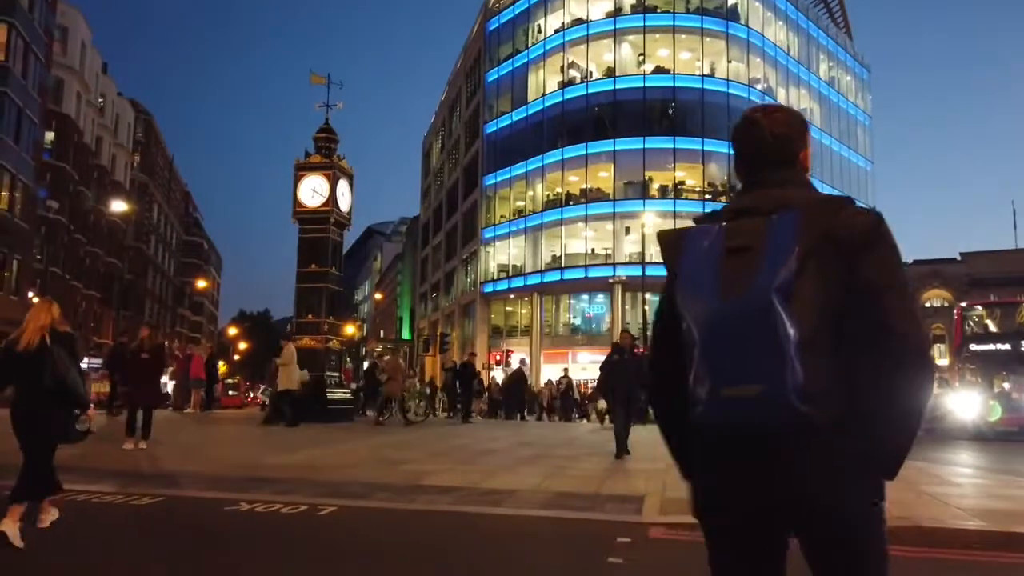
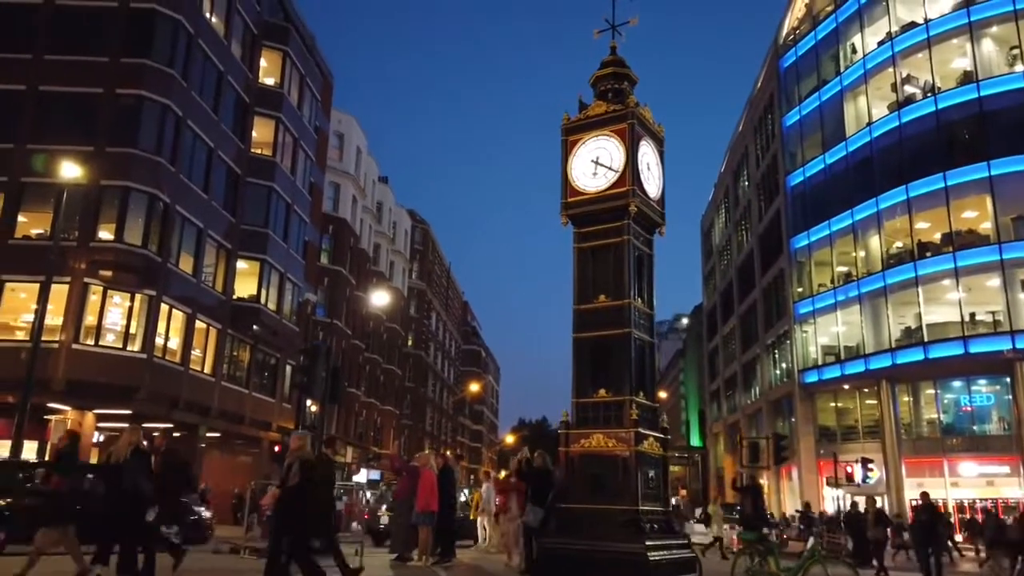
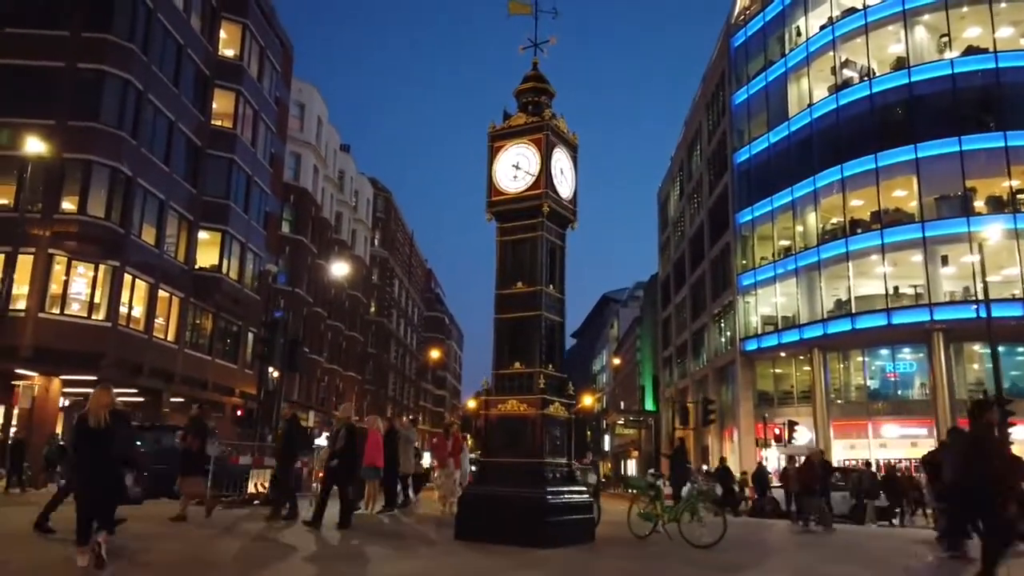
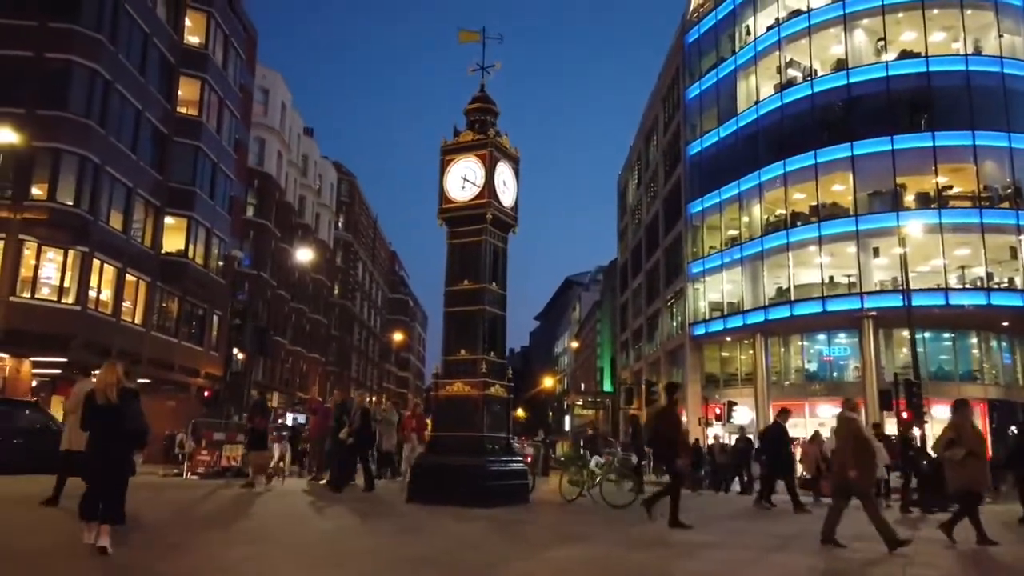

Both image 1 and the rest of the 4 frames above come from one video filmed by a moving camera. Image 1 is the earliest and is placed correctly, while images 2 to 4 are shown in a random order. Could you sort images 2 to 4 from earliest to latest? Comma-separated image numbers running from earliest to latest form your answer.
4, 3, 2
